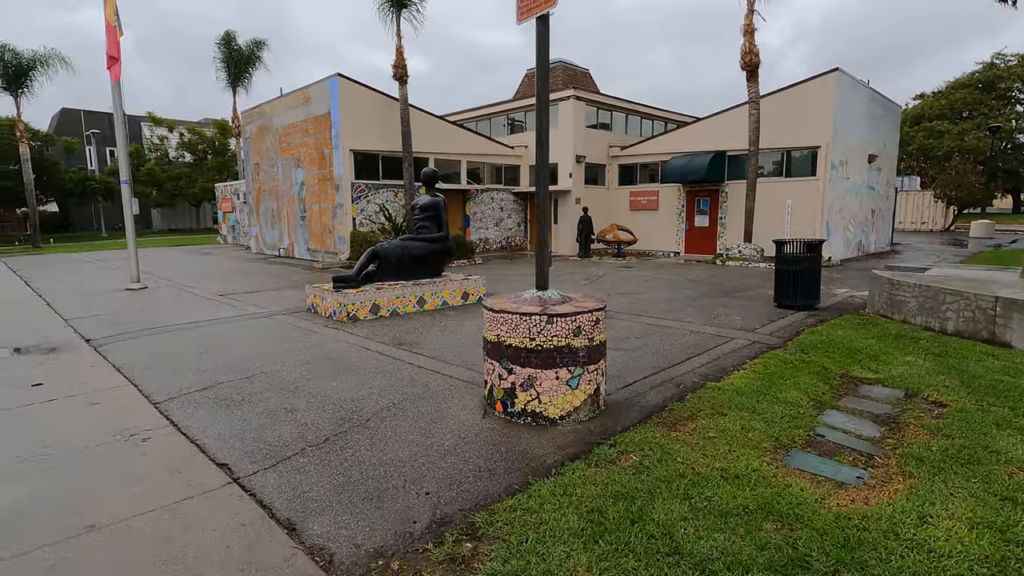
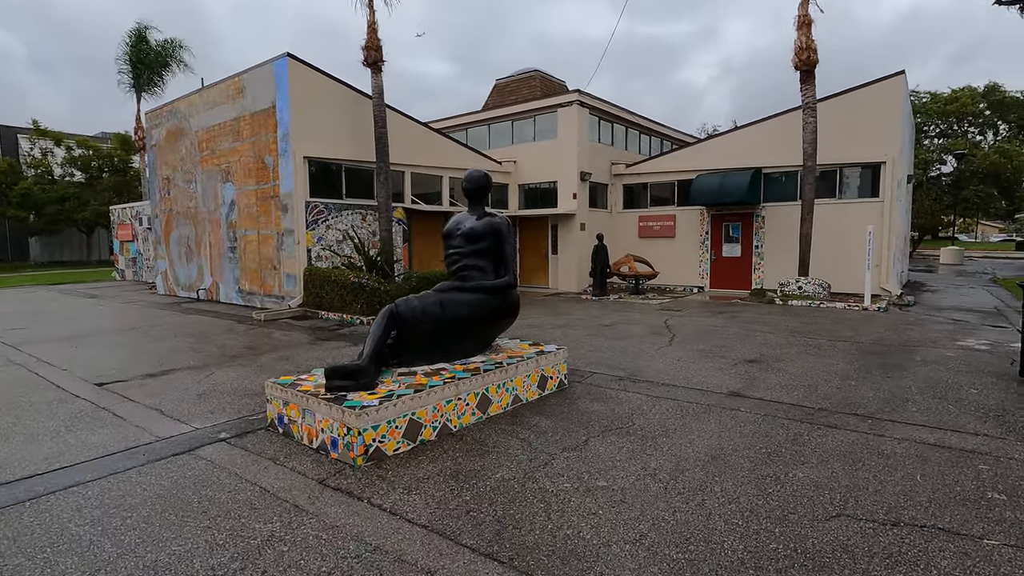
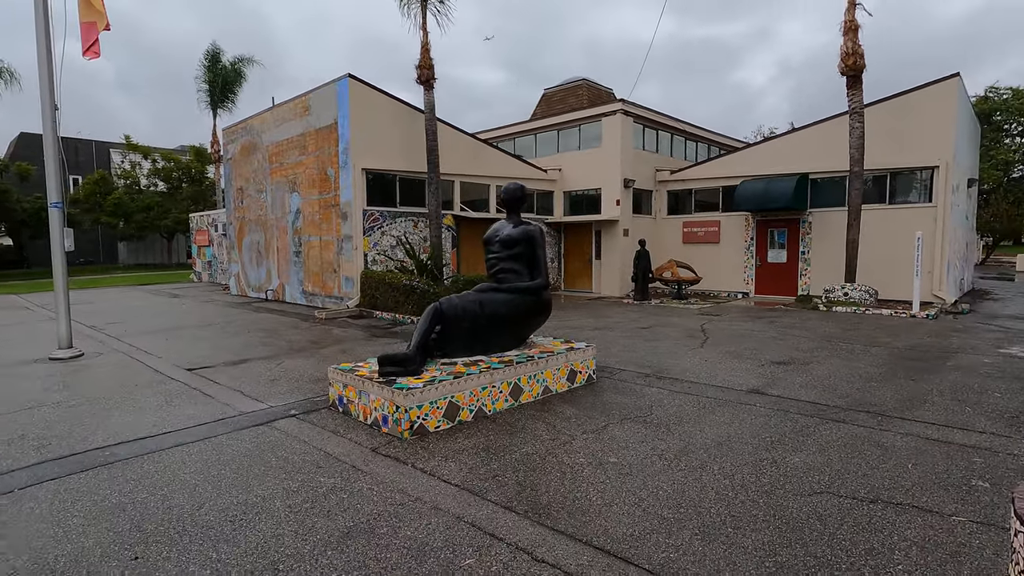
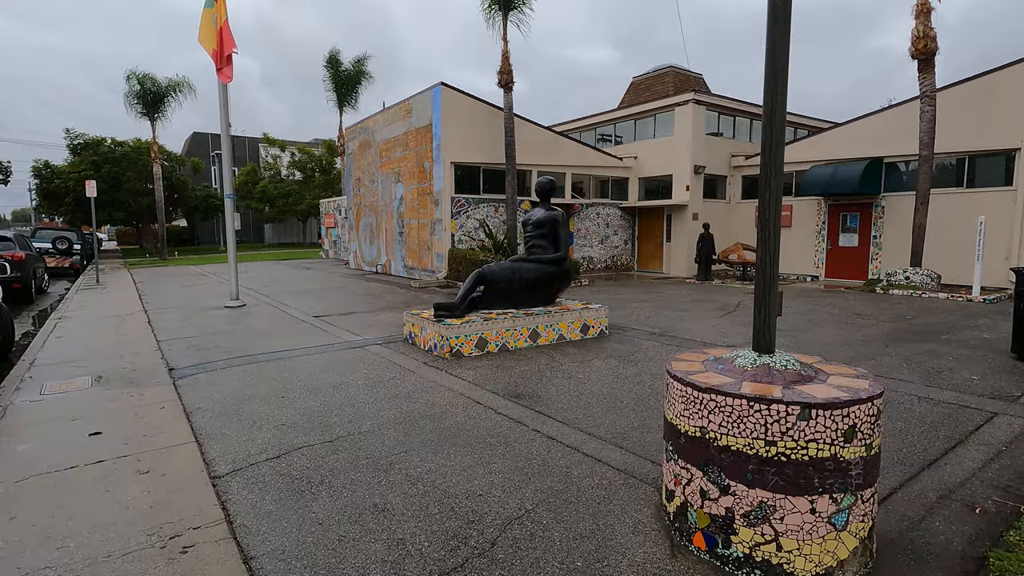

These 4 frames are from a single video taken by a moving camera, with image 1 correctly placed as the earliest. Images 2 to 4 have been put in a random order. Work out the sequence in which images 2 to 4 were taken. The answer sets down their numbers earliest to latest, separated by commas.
4, 3, 2
